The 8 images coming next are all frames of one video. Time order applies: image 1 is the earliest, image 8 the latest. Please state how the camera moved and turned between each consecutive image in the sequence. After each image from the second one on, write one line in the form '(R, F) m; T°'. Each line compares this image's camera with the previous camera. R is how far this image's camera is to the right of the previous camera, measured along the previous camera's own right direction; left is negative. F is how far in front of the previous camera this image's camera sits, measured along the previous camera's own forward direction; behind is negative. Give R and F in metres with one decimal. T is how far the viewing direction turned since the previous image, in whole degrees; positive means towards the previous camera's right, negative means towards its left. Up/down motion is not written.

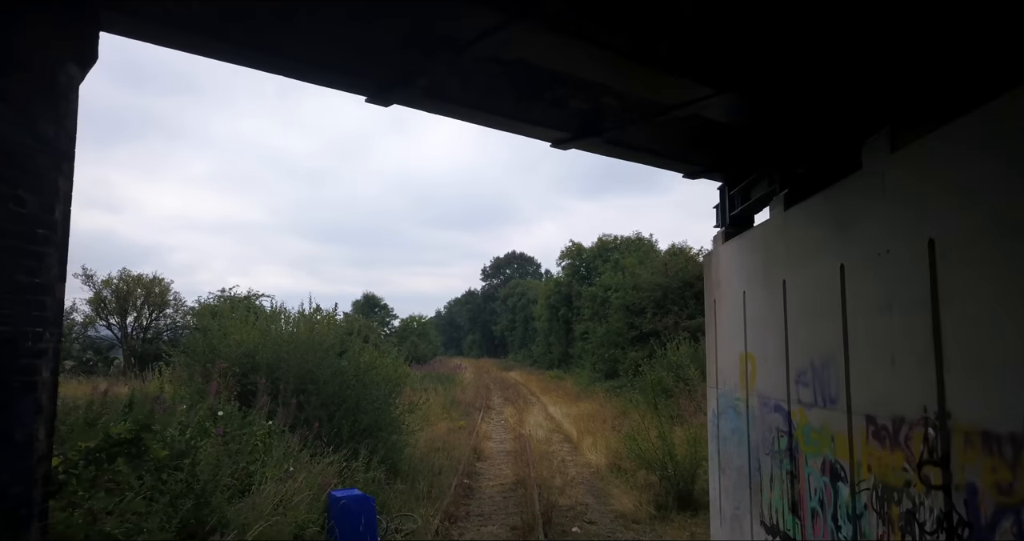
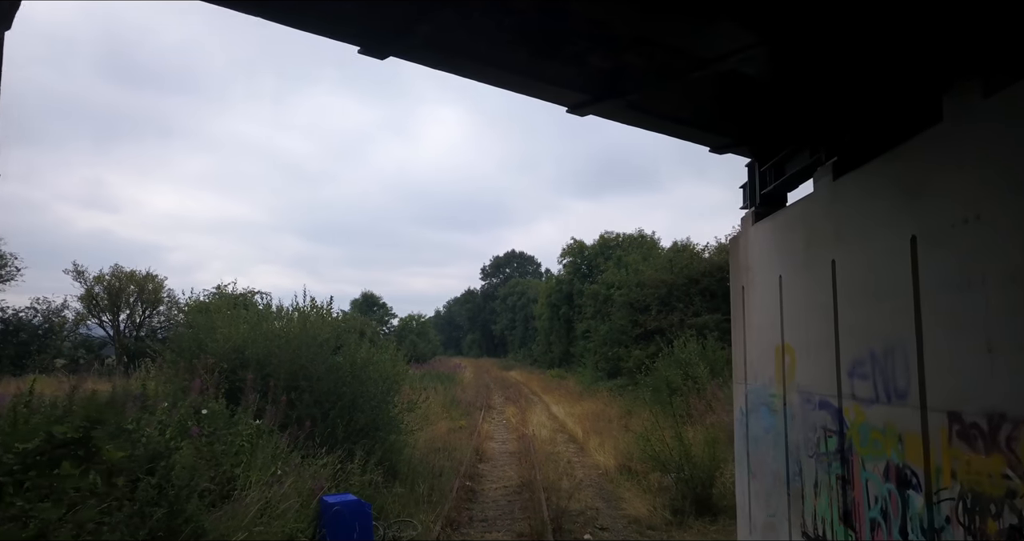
(-0.1, +0.7) m; 0°
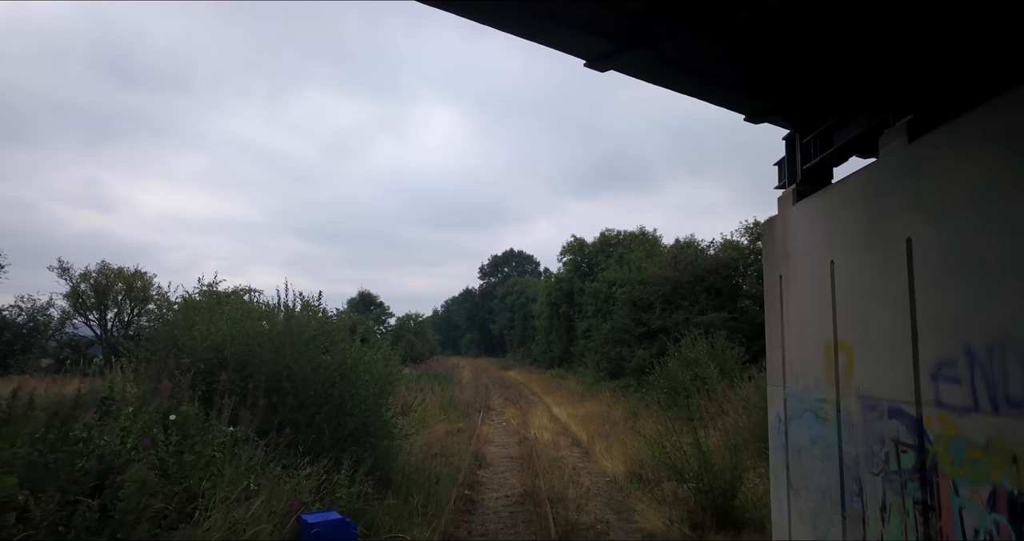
(-0.1, +0.9) m; 0°
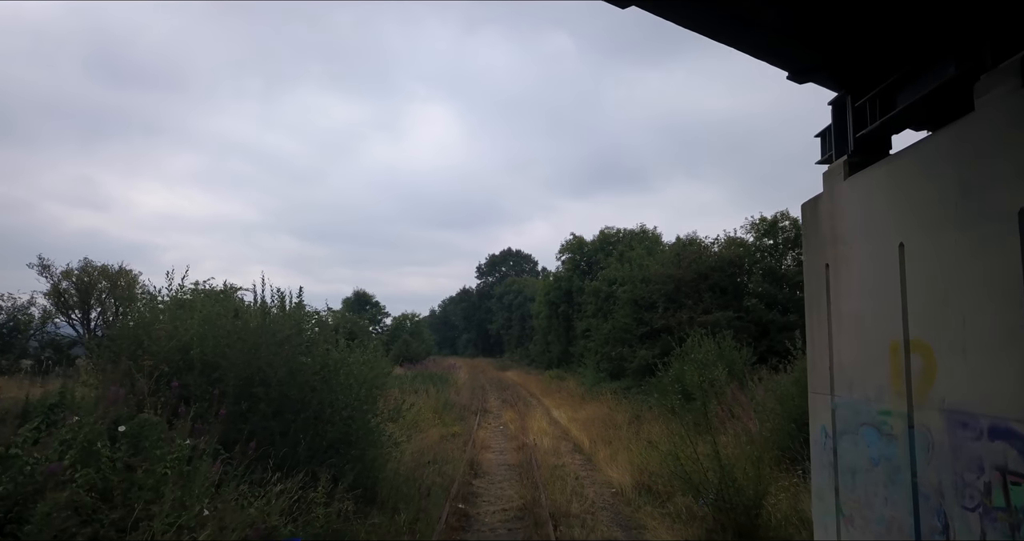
(0.0, +0.9) m; 0°
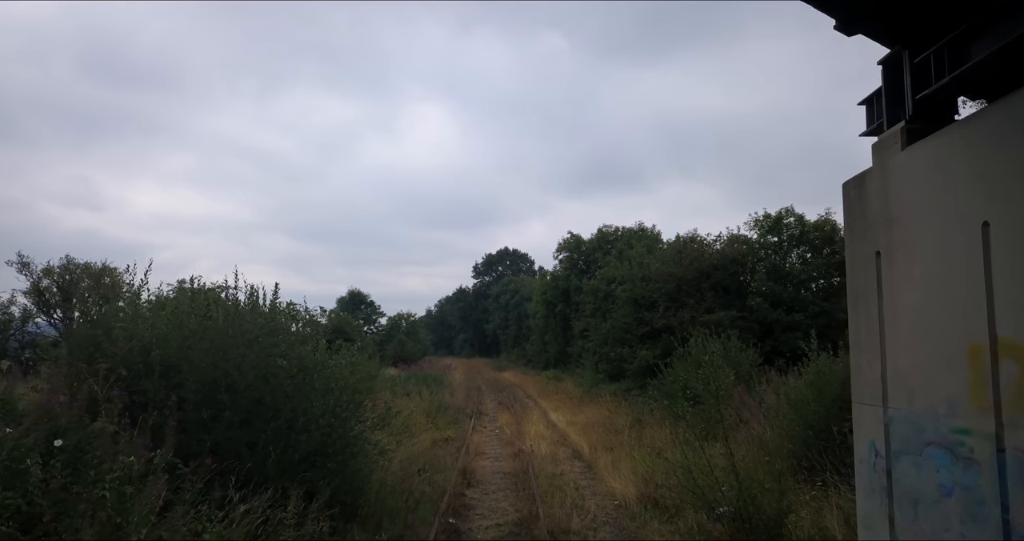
(0.0, +0.8) m; 0°
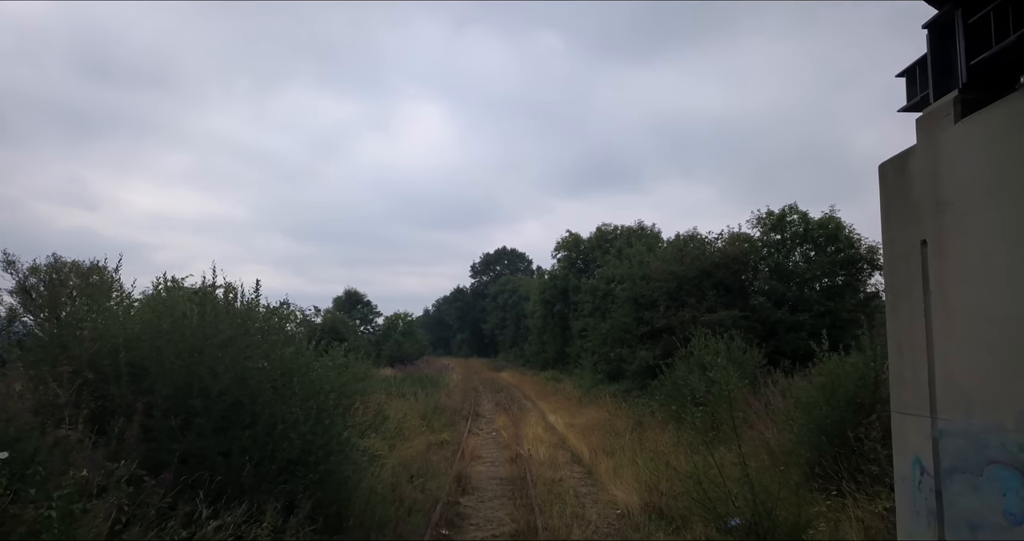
(0.0, +0.5) m; 0°
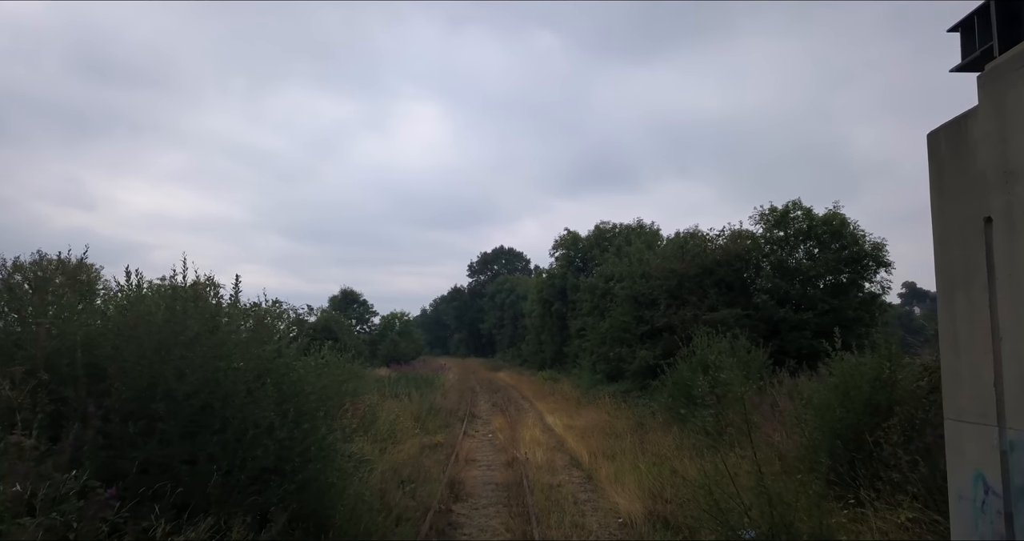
(0.0, +0.6) m; 0°
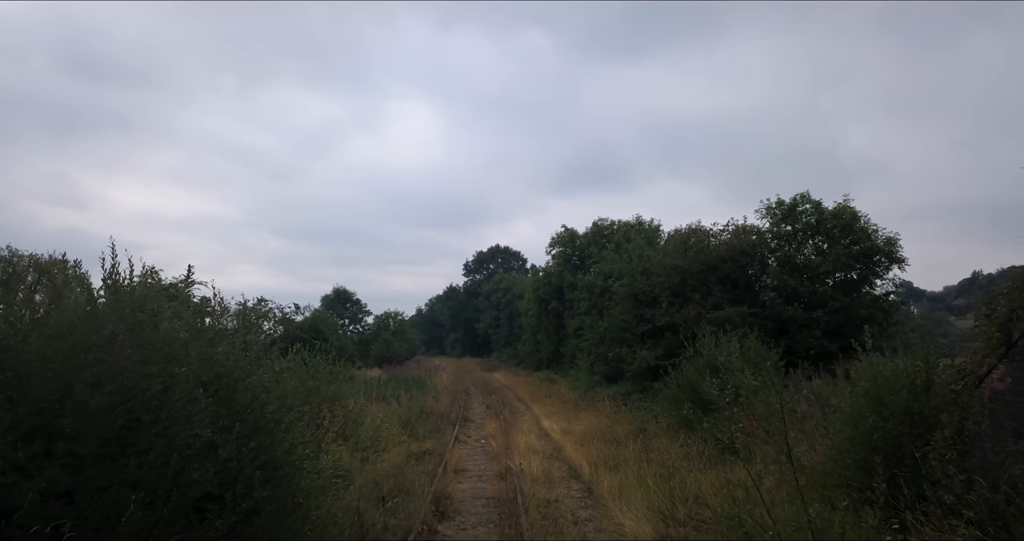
(+0.1, +1.1) m; 0°
